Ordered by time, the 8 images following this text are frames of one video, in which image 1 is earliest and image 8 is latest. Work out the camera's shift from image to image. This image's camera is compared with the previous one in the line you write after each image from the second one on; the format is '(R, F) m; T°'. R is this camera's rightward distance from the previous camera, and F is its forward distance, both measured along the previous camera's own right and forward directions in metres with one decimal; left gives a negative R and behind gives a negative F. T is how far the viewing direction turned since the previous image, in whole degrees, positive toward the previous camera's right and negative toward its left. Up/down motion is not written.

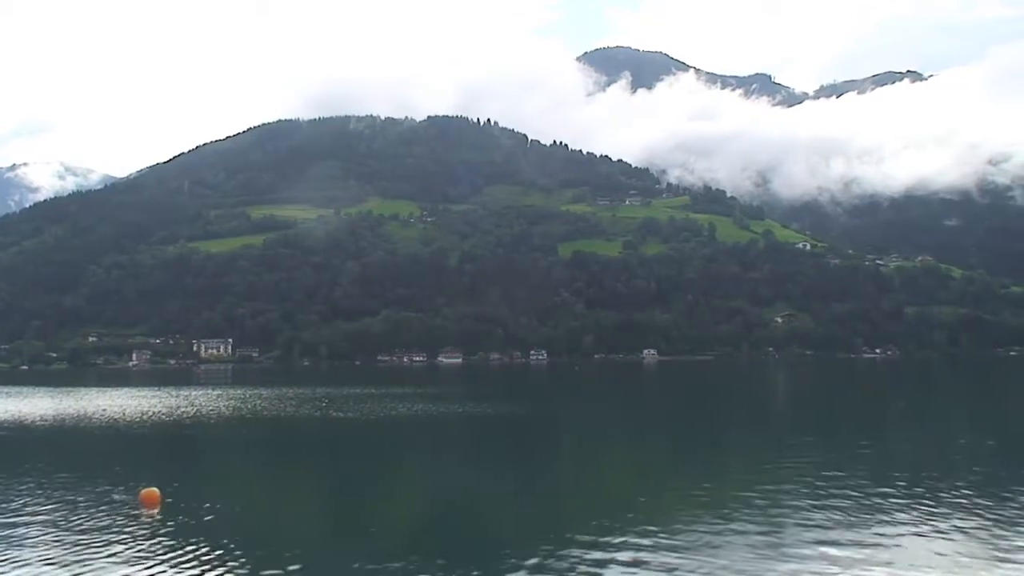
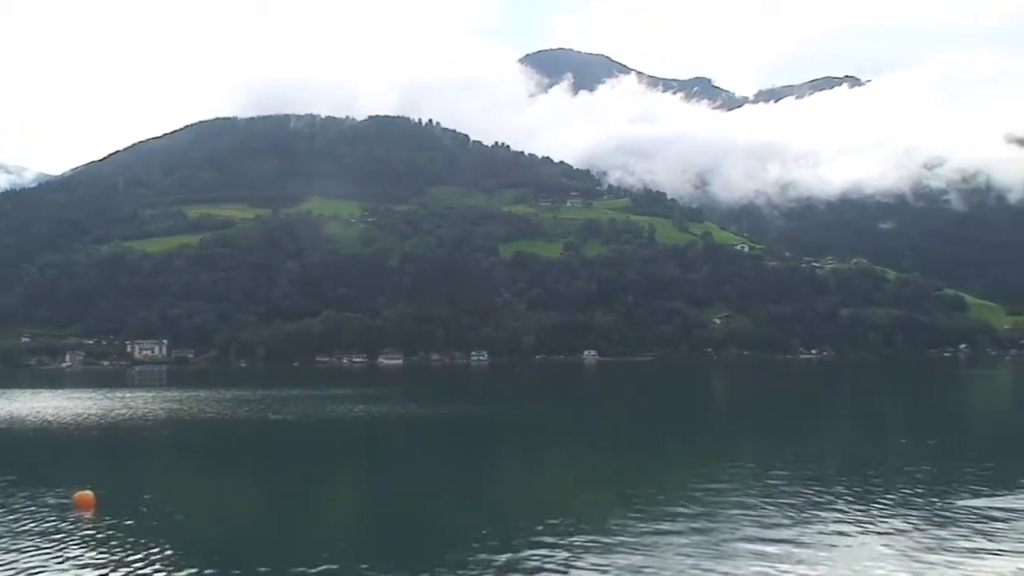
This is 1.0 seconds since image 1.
(-0.3, 0.0) m; +3°
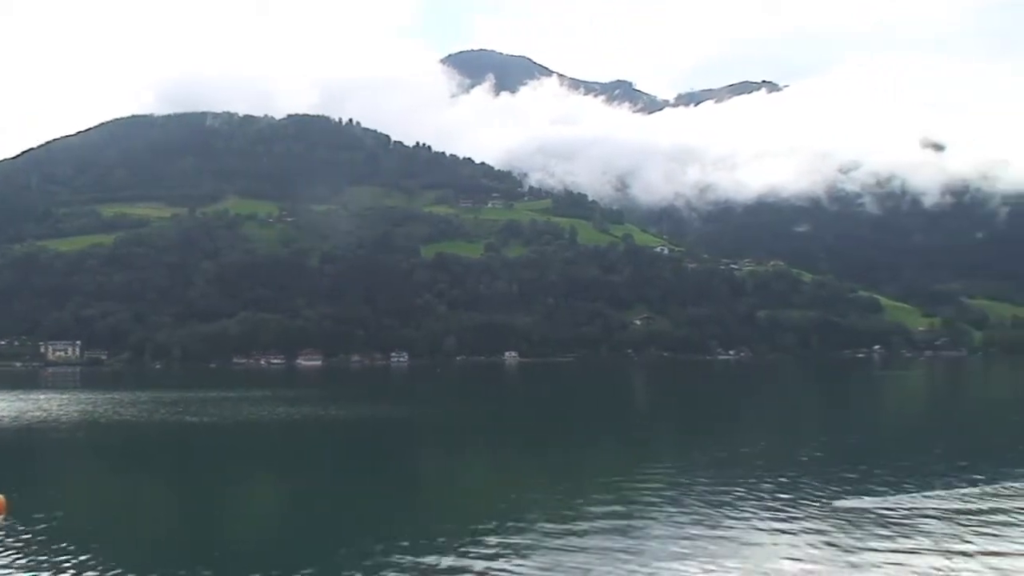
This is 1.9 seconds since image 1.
(-0.4, +0.3) m; +4°
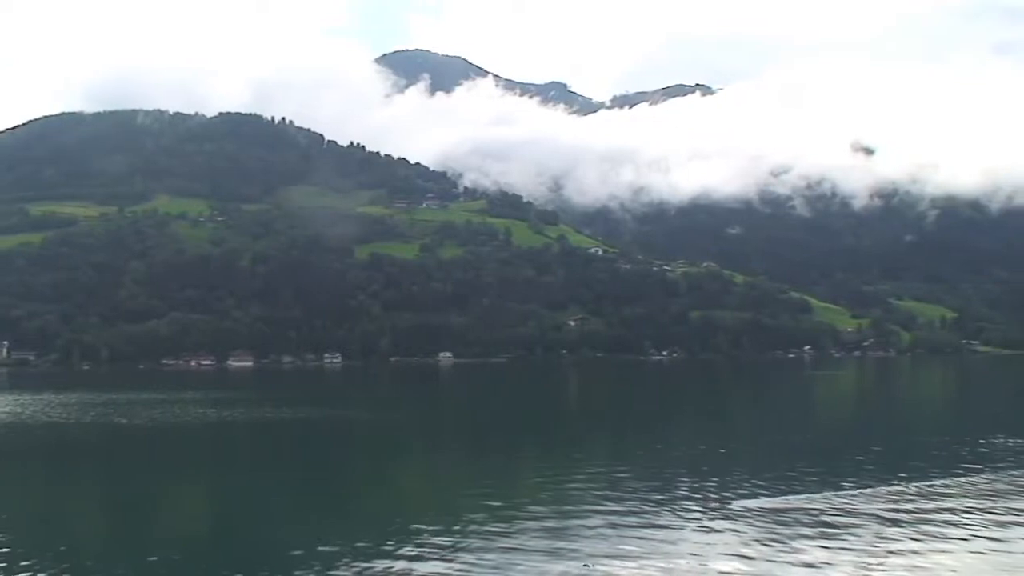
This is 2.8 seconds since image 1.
(-0.5, 0.0) m; +3°
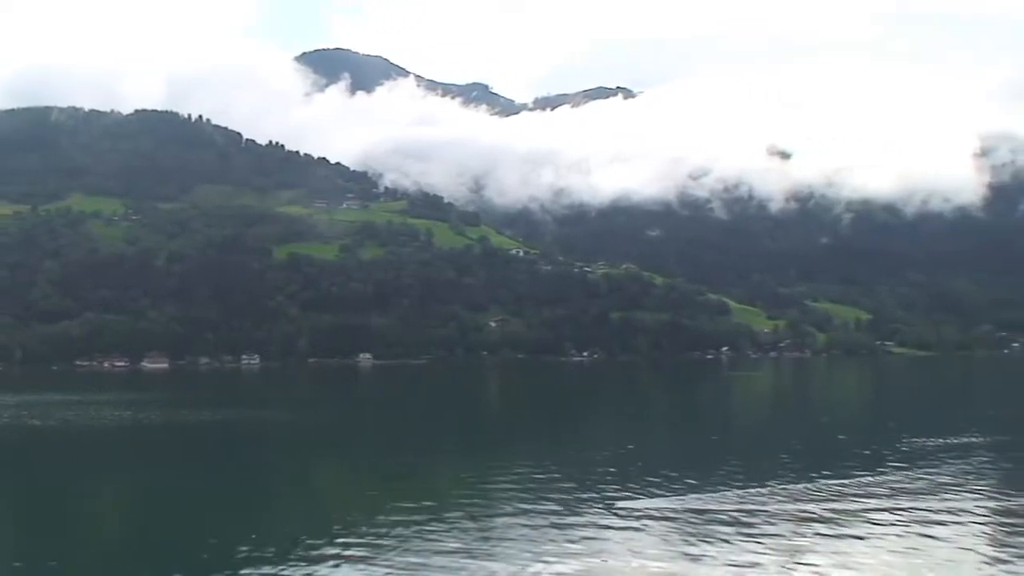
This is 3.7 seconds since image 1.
(-1.0, 0.0) m; +4°
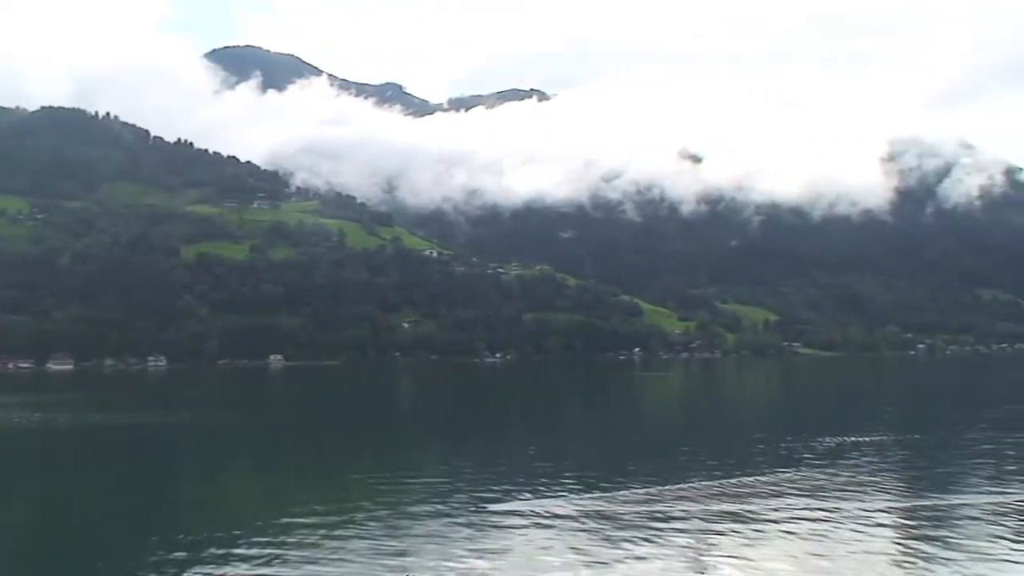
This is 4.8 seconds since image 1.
(-0.3, +0.1) m; +4°
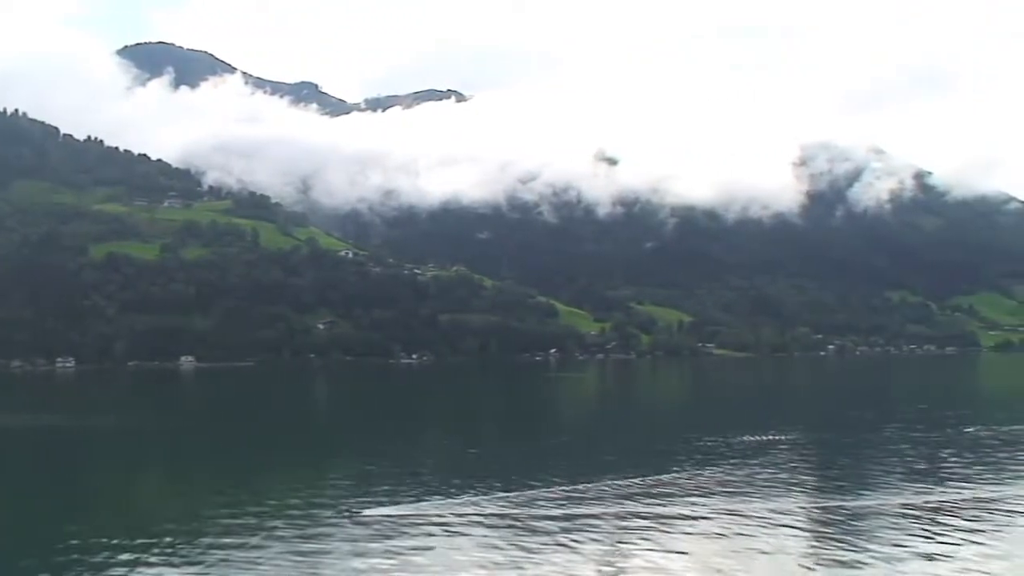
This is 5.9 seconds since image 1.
(-0.7, +0.1) m; +4°
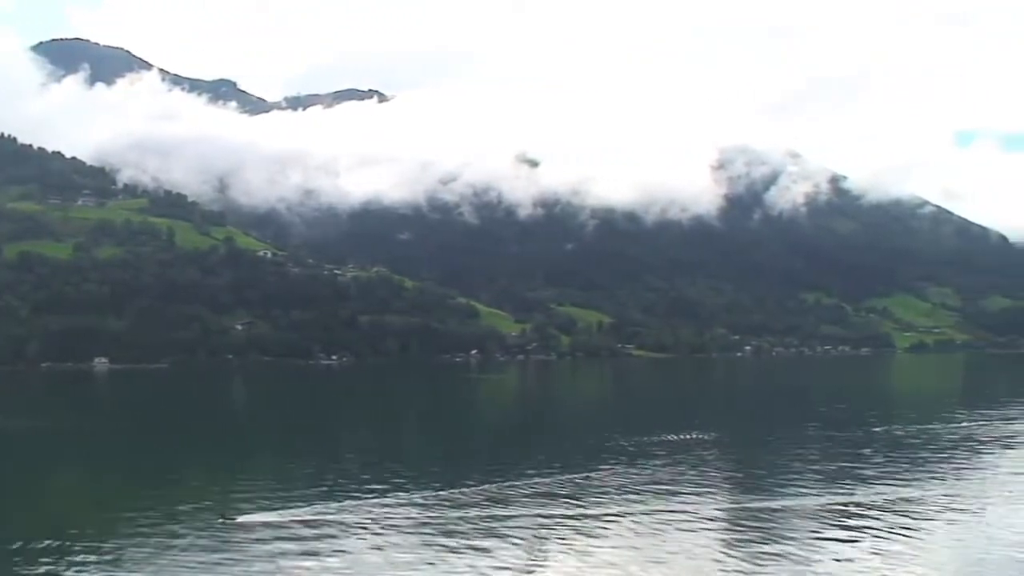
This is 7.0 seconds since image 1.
(-0.8, -0.2) m; +4°
